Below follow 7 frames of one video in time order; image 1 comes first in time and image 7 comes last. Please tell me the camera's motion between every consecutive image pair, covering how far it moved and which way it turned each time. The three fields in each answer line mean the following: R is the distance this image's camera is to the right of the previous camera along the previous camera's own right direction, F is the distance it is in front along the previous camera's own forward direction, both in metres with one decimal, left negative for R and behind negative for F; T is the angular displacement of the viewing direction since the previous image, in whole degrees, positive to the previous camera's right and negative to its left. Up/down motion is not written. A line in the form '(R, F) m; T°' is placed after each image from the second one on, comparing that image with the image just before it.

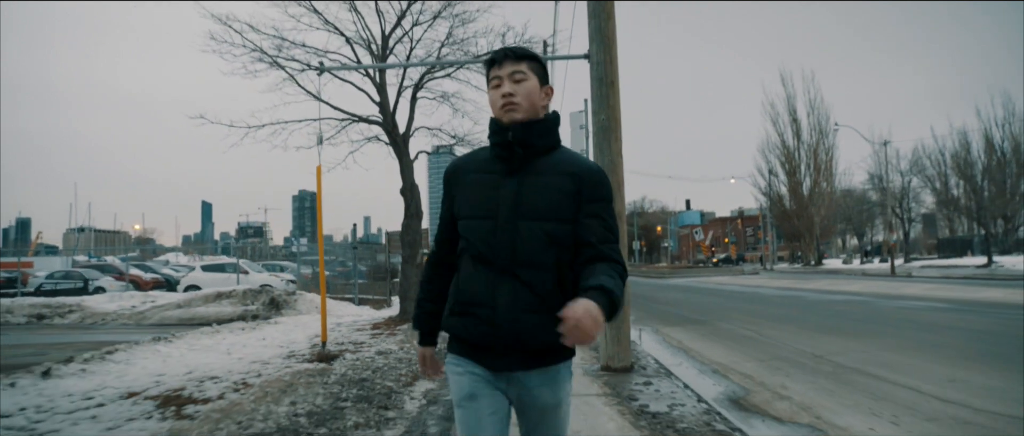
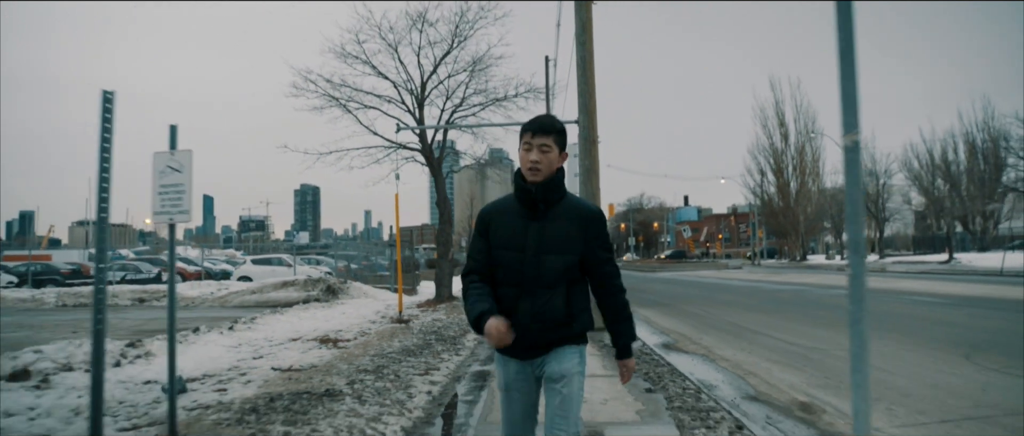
(-0.2, -4.1) m; 0°
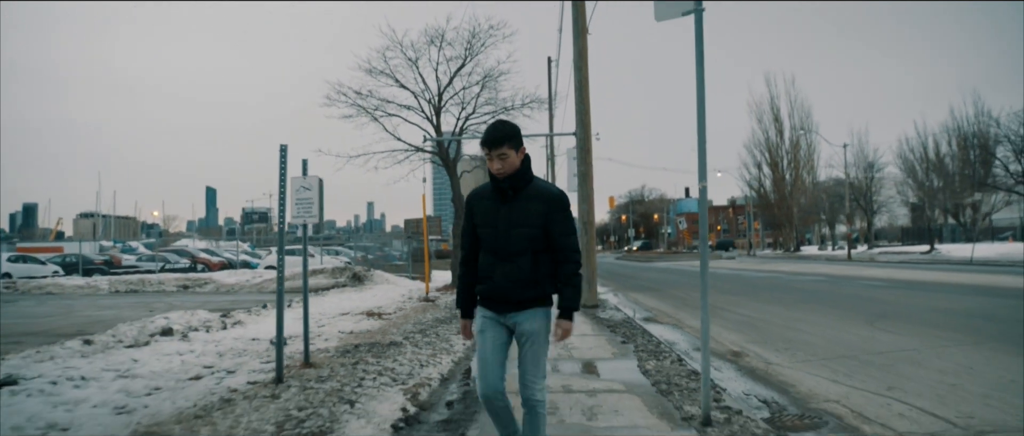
(-0.1, -2.4) m; 0°
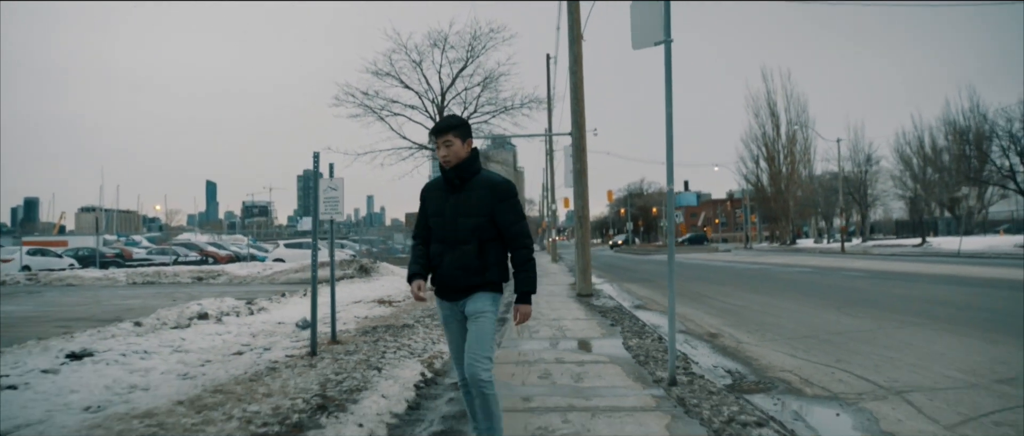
(0.0, -1.0) m; 0°
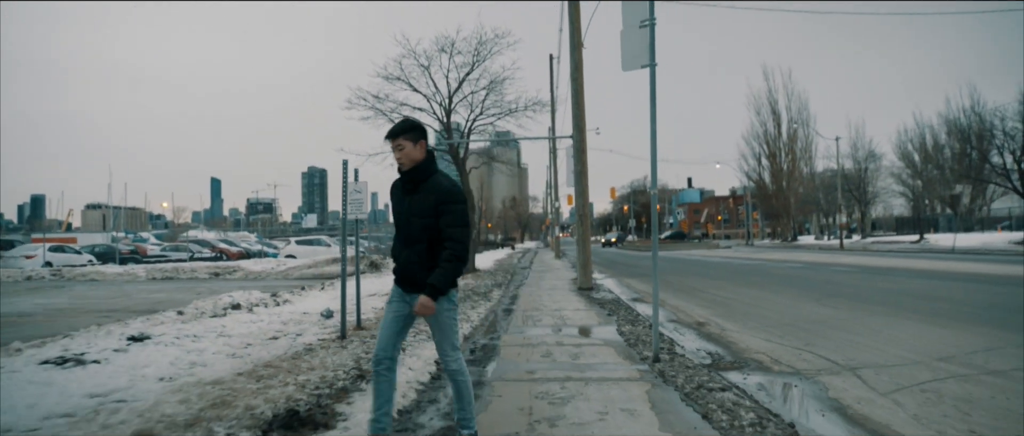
(0.0, -0.9) m; 0°
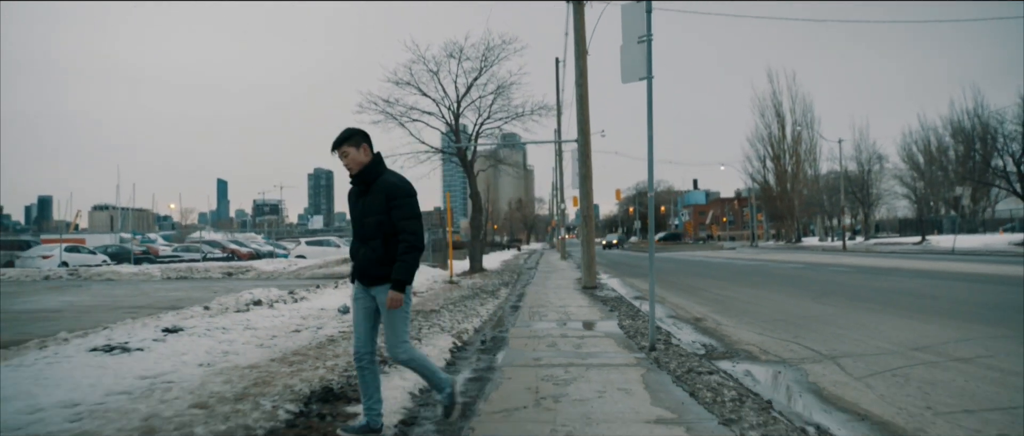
(0.0, -0.6) m; 0°
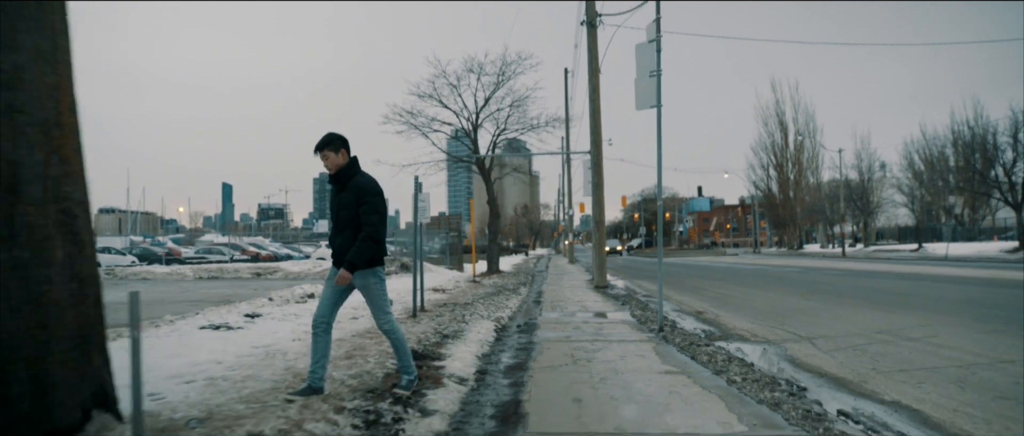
(-0.4, -1.5) m; 0°
